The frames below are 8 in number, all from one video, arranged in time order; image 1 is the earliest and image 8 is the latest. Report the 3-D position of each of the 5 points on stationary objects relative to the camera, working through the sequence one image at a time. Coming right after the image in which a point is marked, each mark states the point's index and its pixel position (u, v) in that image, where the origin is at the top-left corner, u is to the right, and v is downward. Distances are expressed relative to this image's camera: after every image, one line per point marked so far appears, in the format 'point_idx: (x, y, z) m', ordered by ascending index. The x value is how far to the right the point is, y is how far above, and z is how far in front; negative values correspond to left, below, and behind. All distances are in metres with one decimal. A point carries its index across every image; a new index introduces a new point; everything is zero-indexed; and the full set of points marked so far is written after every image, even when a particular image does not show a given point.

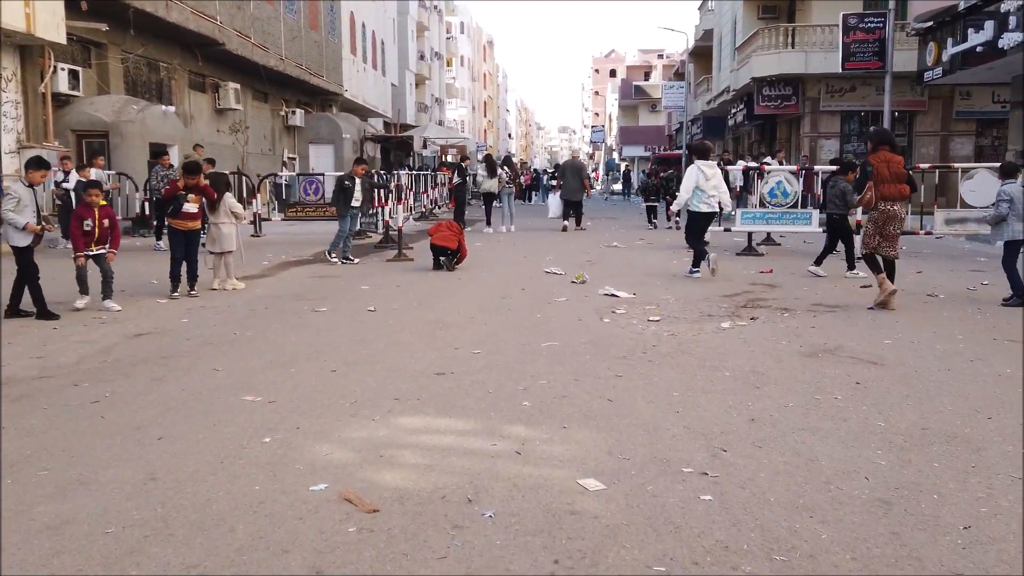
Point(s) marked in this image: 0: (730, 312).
0: (+2.5, -0.3, +9.2) m
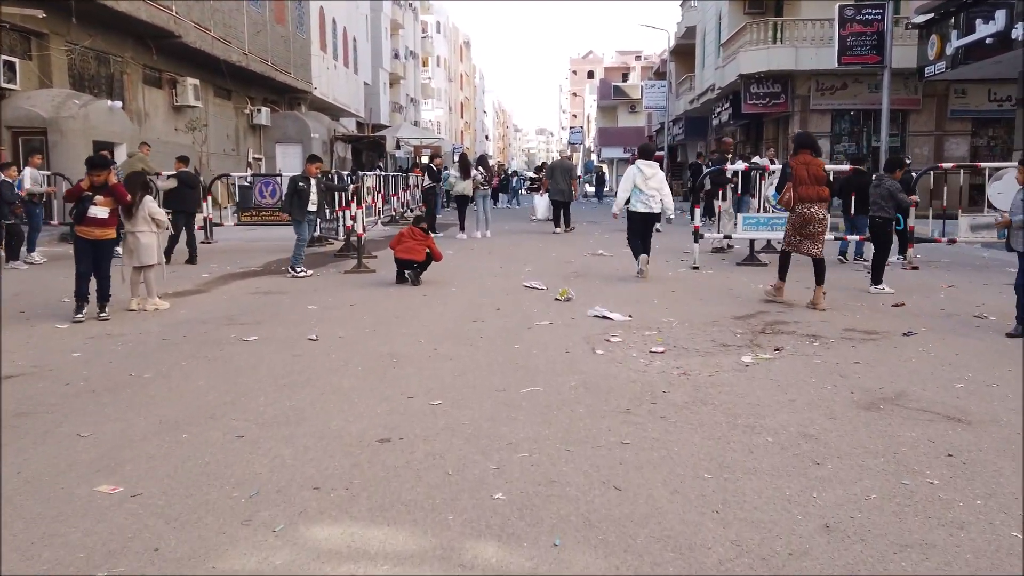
0: (+2.2, -0.5, +7.6) m
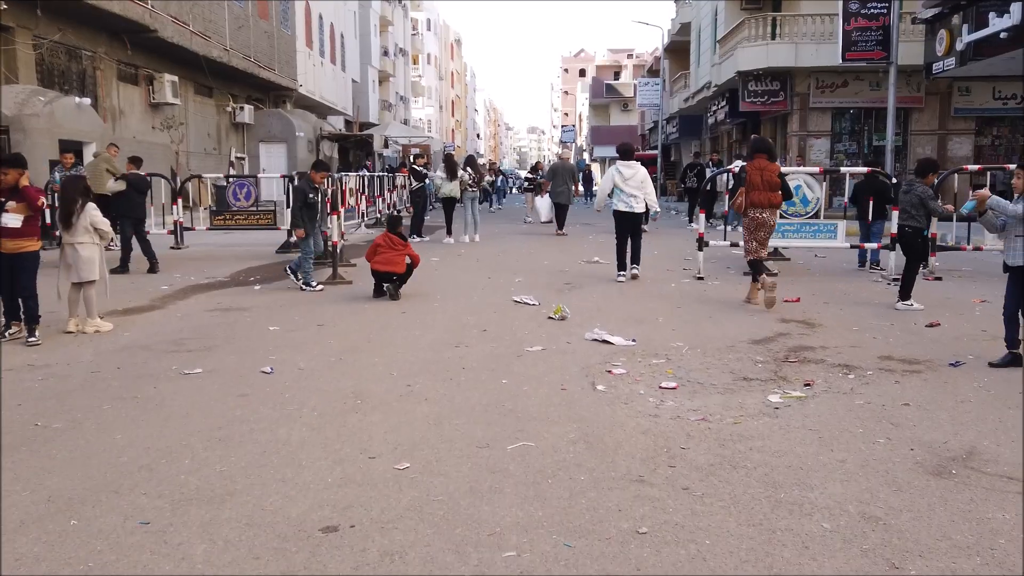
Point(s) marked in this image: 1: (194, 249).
0: (+2.1, -0.7, +6.6) m
1: (-6.7, +0.8, +17.3) m
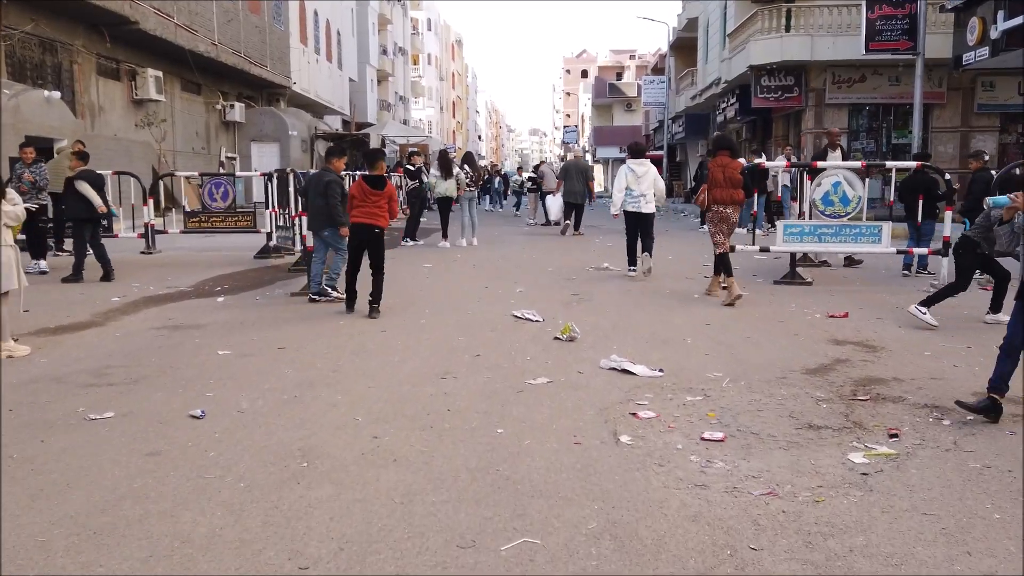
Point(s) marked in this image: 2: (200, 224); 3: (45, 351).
0: (+2.1, -0.8, +5.1) m
1: (-6.7, +0.7, +15.9) m
2: (-6.2, +1.3, +16.3) m
3: (-4.1, -0.6, +7.2) m
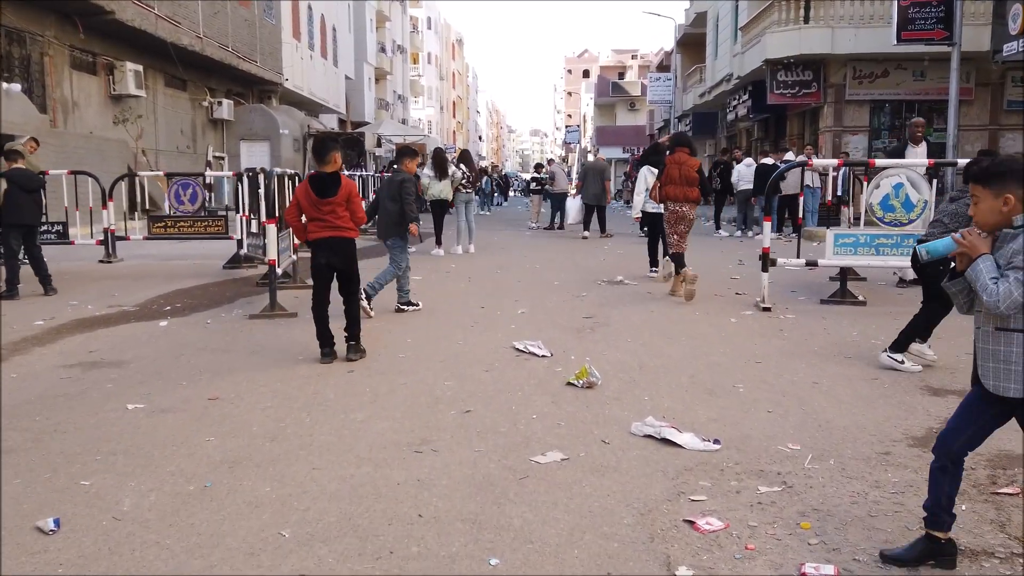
0: (+2.1, -1.0, +3.5) m
1: (-6.7, +0.4, +14.2) m
2: (-6.2, +1.1, +14.7) m
3: (-4.1, -0.8, +5.5) m
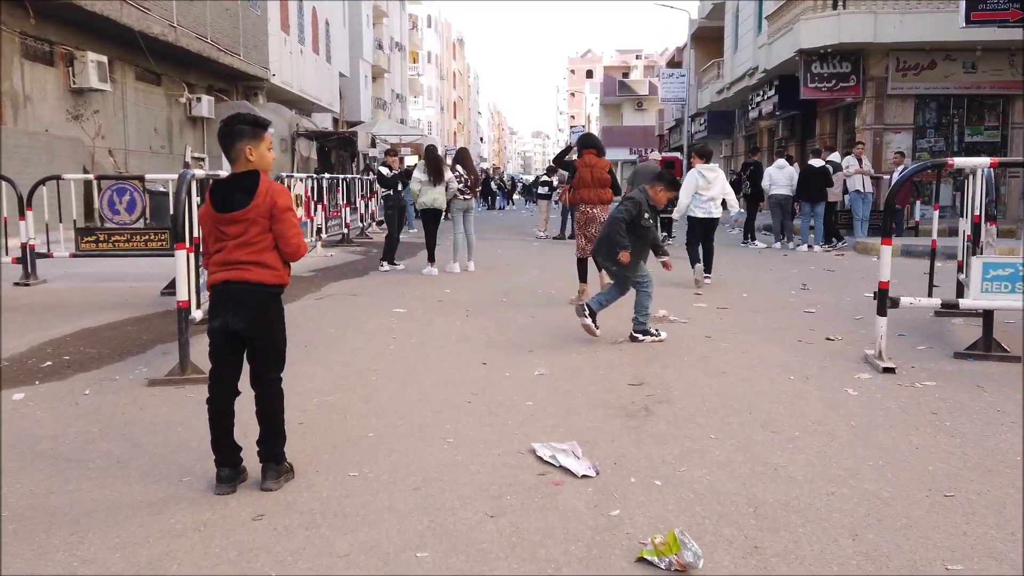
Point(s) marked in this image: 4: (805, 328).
0: (+2.2, -1.4, +0.8) m
1: (-6.6, 0.0, +11.6) m
2: (-6.1, +0.6, +12.0) m
3: (-4.0, -1.2, +2.8) m
4: (+3.0, -0.4, +8.2) m
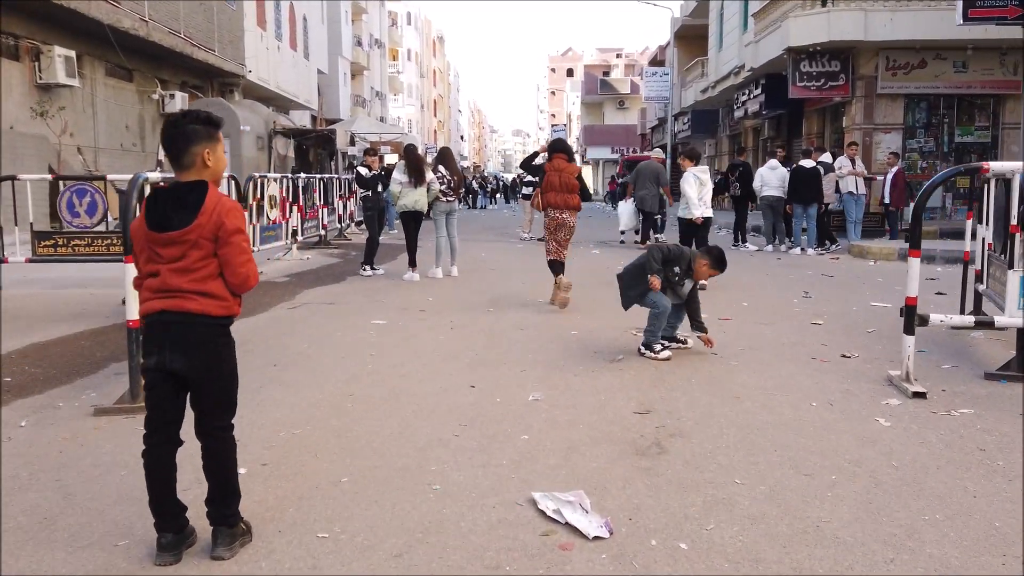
0: (+2.3, -1.5, +0.2) m
1: (-6.7, -0.1, +10.8) m
2: (-6.3, +0.5, +11.2) m
3: (-3.9, -1.3, +2.1) m
4: (+2.9, -0.5, +7.7) m
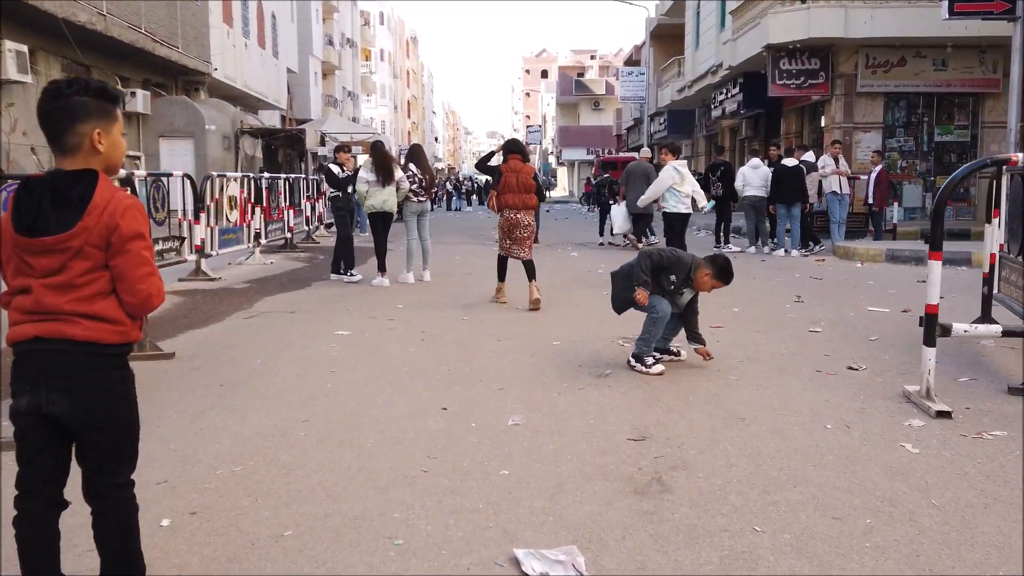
0: (+2.3, -1.6, -0.4) m
1: (-7.0, -0.2, +9.9) m
2: (-6.6, +0.4, +10.4) m
3: (-4.0, -1.4, +1.3) m
4: (+2.7, -0.6, +7.1) m
